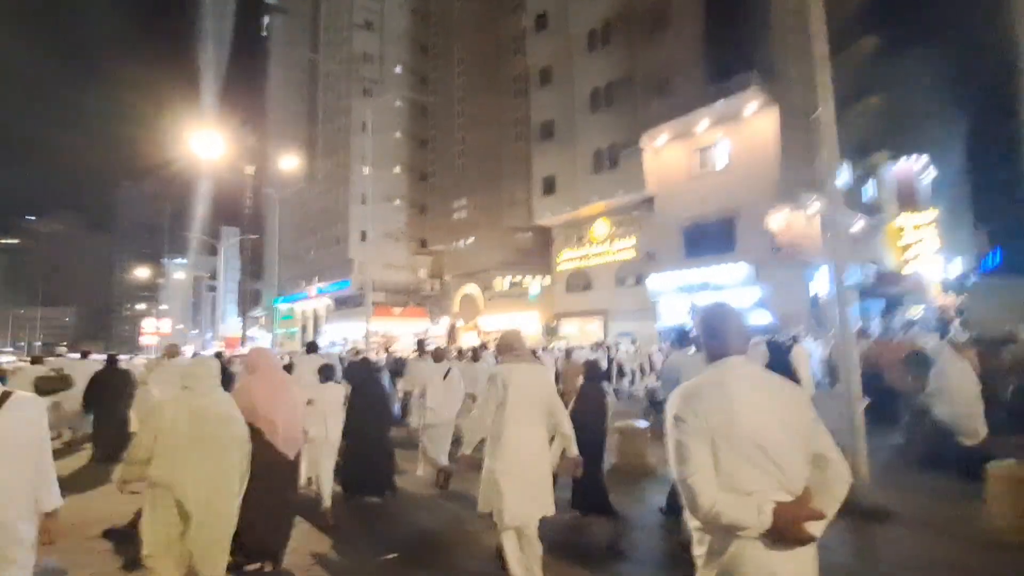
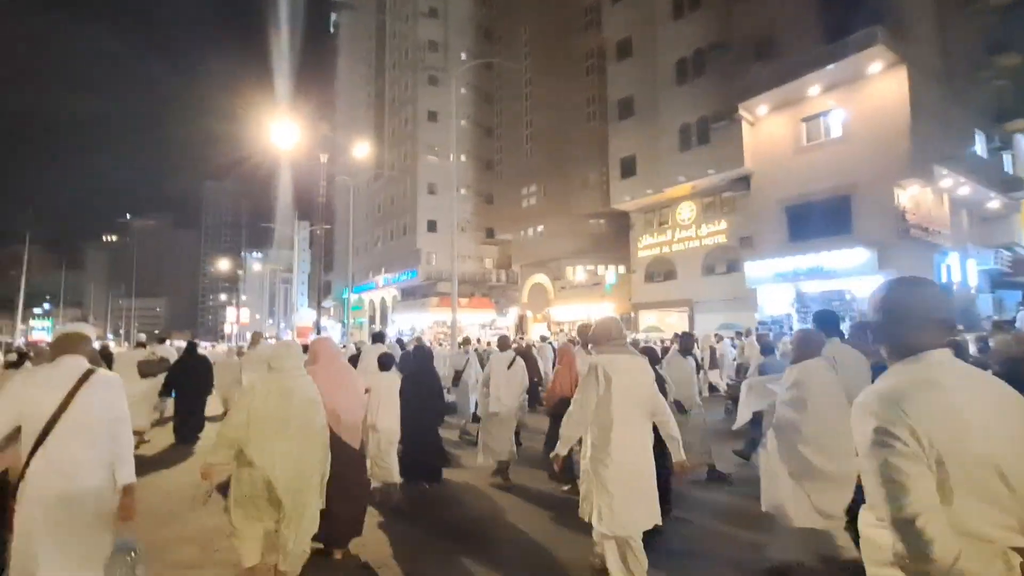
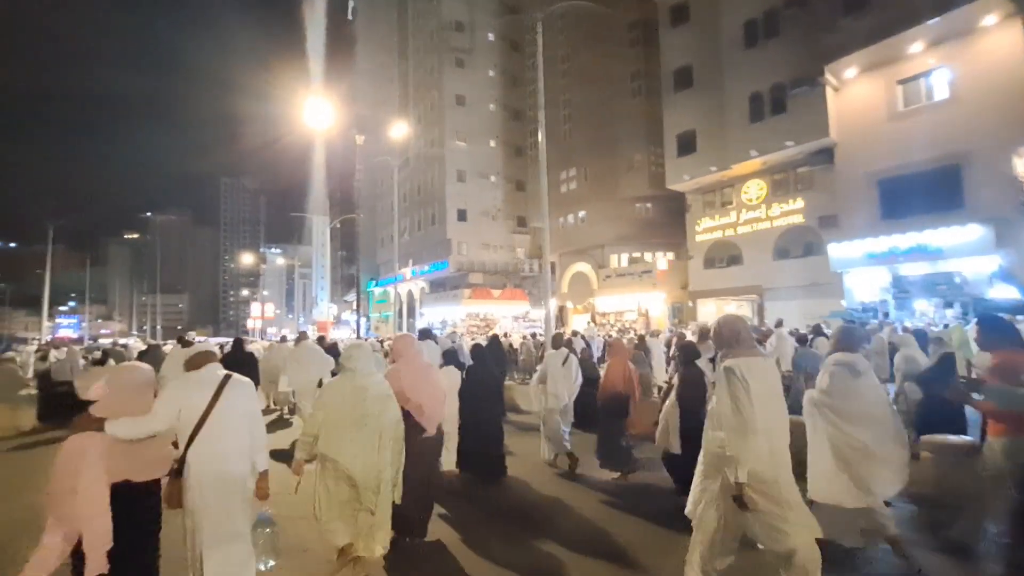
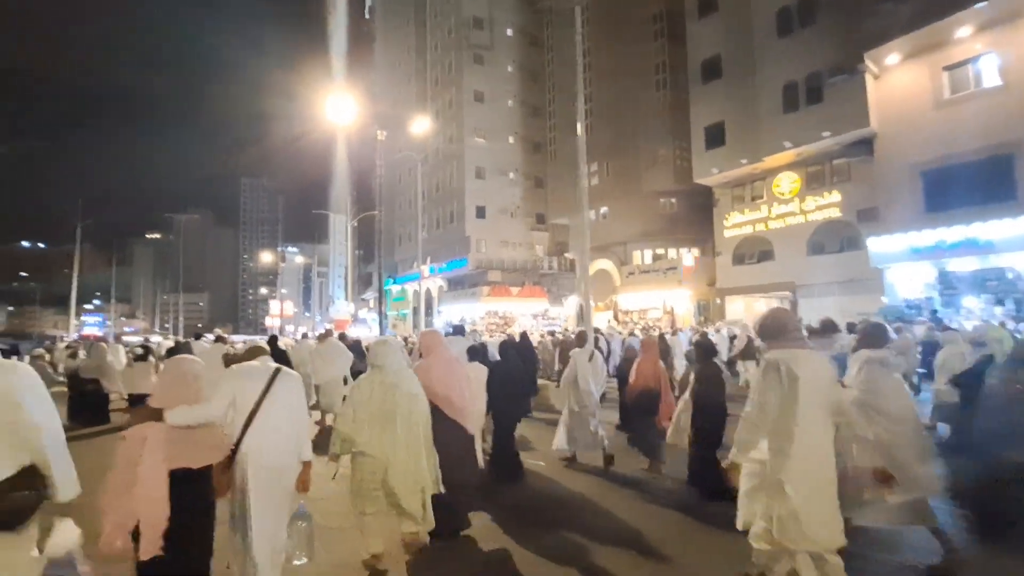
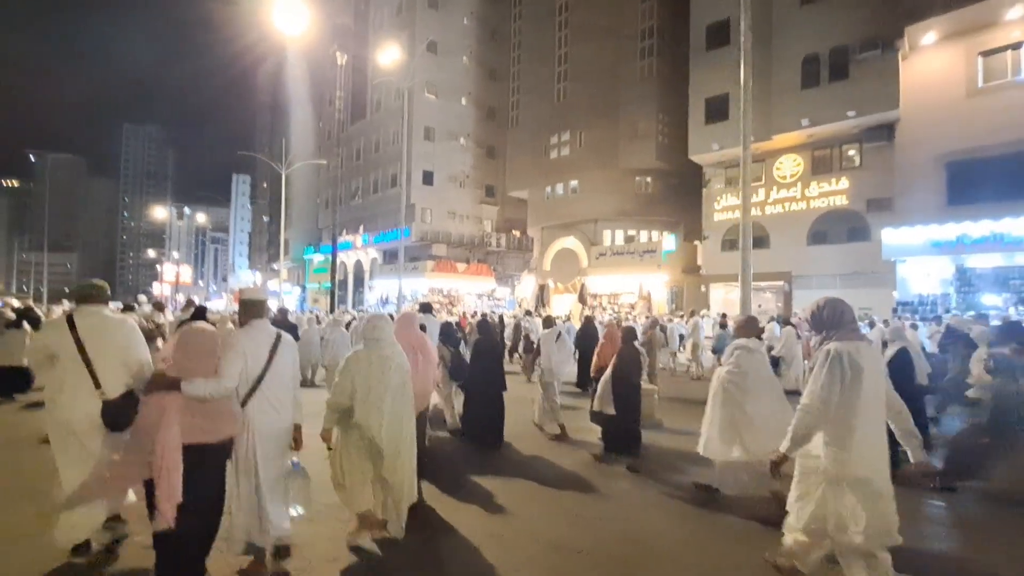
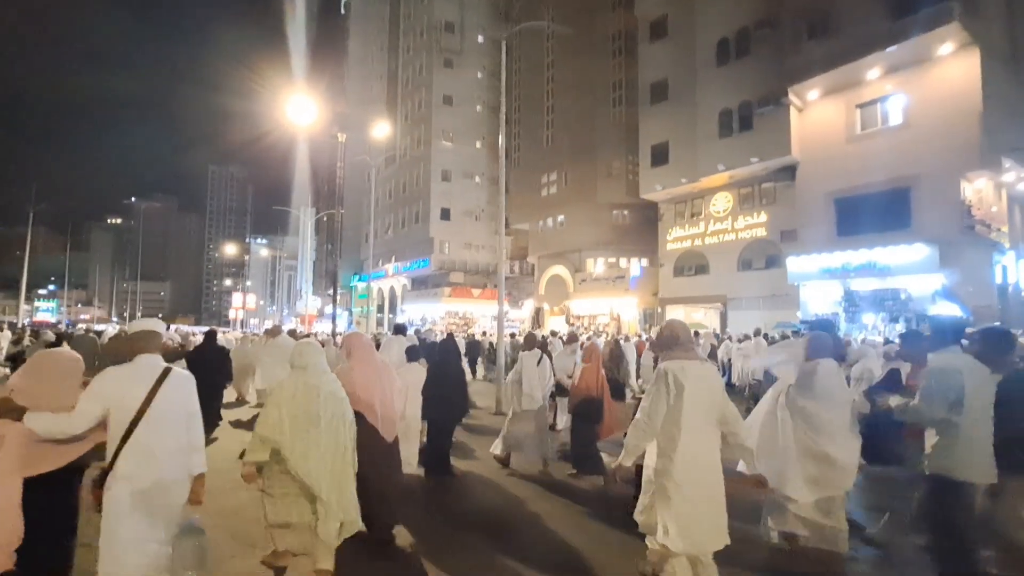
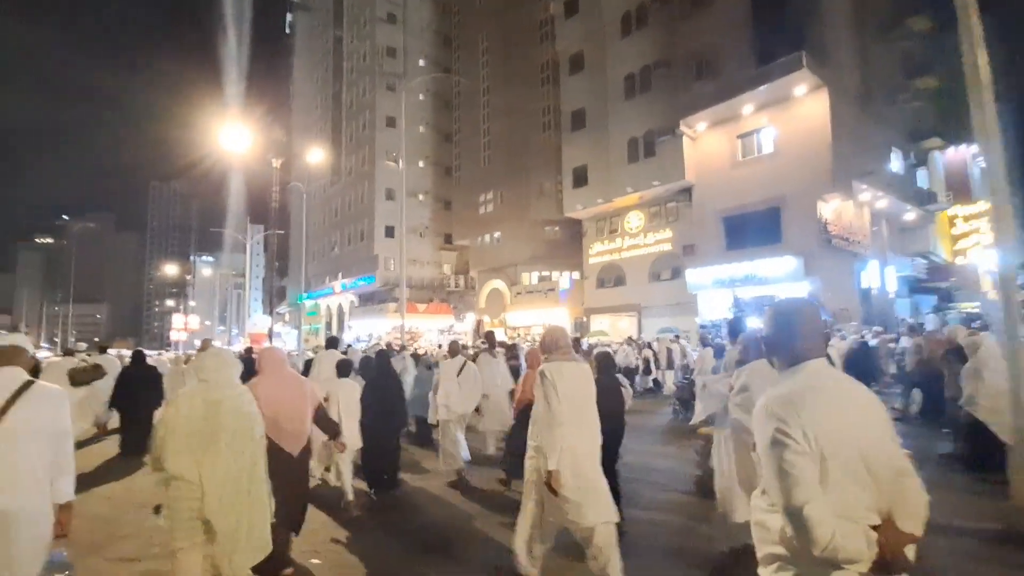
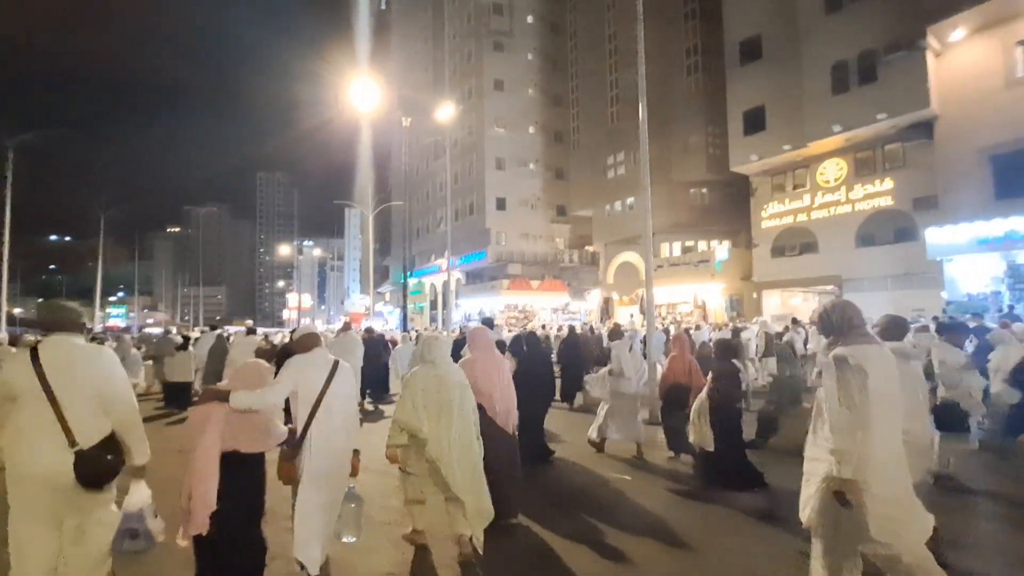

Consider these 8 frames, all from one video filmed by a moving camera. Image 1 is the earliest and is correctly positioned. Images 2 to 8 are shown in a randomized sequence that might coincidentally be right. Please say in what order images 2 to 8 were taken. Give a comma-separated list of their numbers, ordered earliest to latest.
7, 2, 6, 3, 4, 8, 5
